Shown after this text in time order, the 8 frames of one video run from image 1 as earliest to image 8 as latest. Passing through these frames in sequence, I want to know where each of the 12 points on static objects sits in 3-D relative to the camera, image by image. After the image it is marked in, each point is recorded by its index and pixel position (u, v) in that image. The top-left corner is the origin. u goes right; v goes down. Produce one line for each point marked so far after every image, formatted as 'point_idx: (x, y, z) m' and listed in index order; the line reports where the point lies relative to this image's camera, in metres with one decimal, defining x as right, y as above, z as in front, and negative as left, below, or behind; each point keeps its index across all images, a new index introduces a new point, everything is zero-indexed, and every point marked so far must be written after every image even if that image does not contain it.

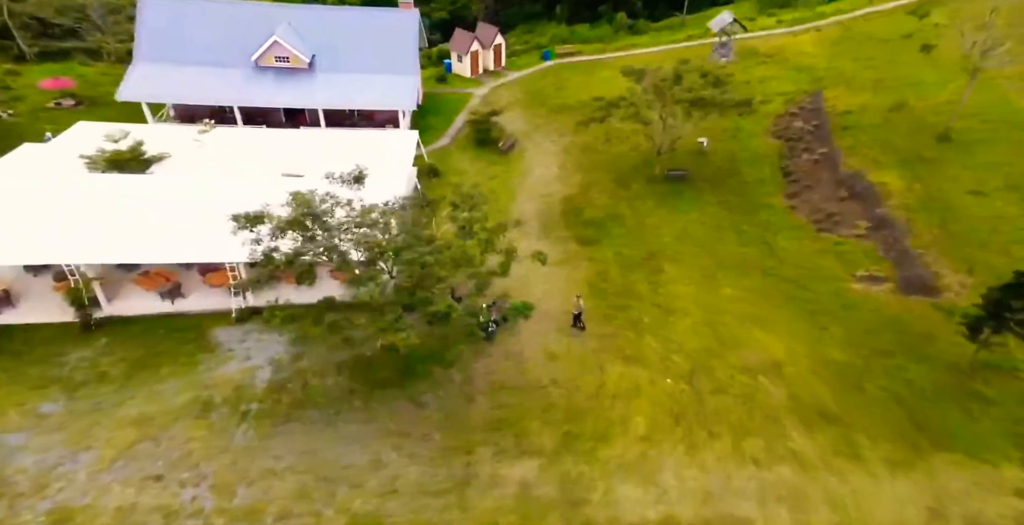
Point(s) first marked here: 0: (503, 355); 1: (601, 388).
0: (-0.4, -2.8, +20.1) m
1: (+2.9, -3.7, +19.1) m
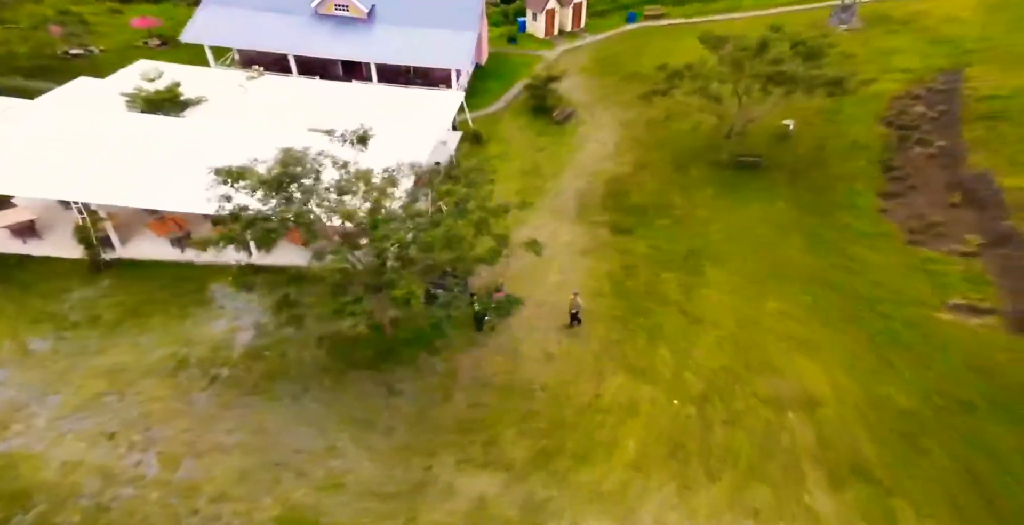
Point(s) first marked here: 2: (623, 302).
0: (-0.5, -2.3, +18.2) m
1: (+2.5, -3.6, +16.7) m
2: (+3.3, -1.3, +20.0) m
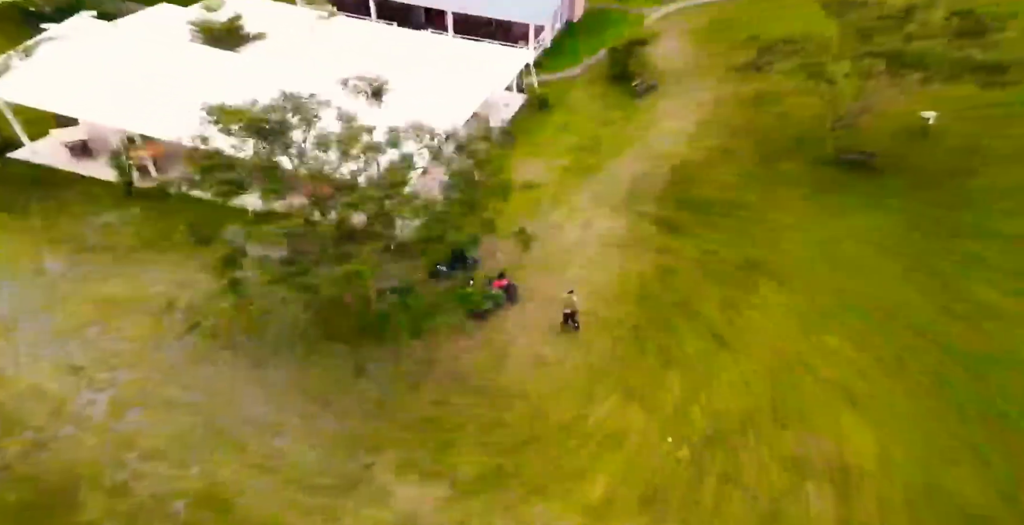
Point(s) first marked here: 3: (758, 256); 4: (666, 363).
0: (-0.7, -1.9, +16.2) m
1: (+1.7, -3.6, +14.3) m
2: (+3.4, -1.4, +17.2) m
3: (+7.0, +0.1, +18.9) m
4: (+3.7, -2.4, +15.9) m
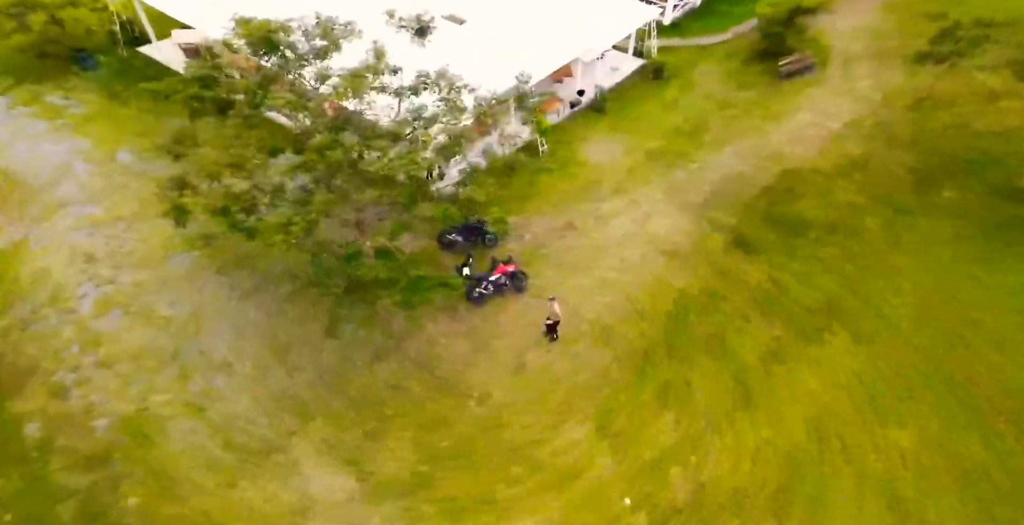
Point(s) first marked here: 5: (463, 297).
0: (-0.9, -1.4, +14.3) m
1: (+0.5, -3.6, +12.0) m
2: (+3.3, -1.7, +14.1) m
3: (+7.5, -0.9, +14.8) m
4: (+3.0, -2.8, +12.9) m
5: (-1.1, -0.8, +14.7) m
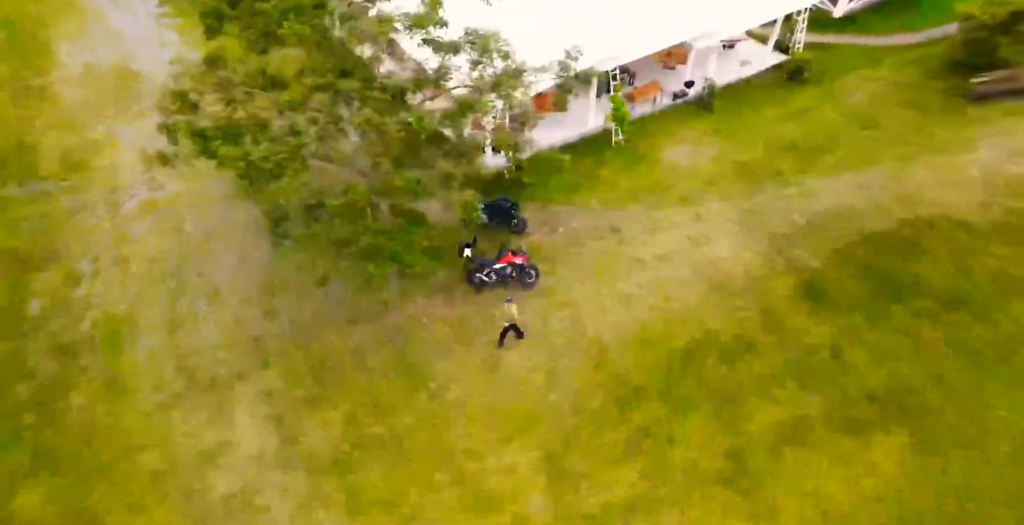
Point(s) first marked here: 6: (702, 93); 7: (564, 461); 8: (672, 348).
0: (-1.1, -0.9, +13.1) m
1: (-0.8, -3.5, +10.7) m
2: (+2.8, -2.2, +12.0) m
3: (+7.1, -2.4, +11.6) m
4: (+2.0, -3.3, +10.9) m
5: (-1.0, -0.4, +13.5) m
6: (+5.8, +5.1, +19.6) m
7: (+0.9, -3.3, +10.9) m
8: (+3.1, -1.6, +12.5) m
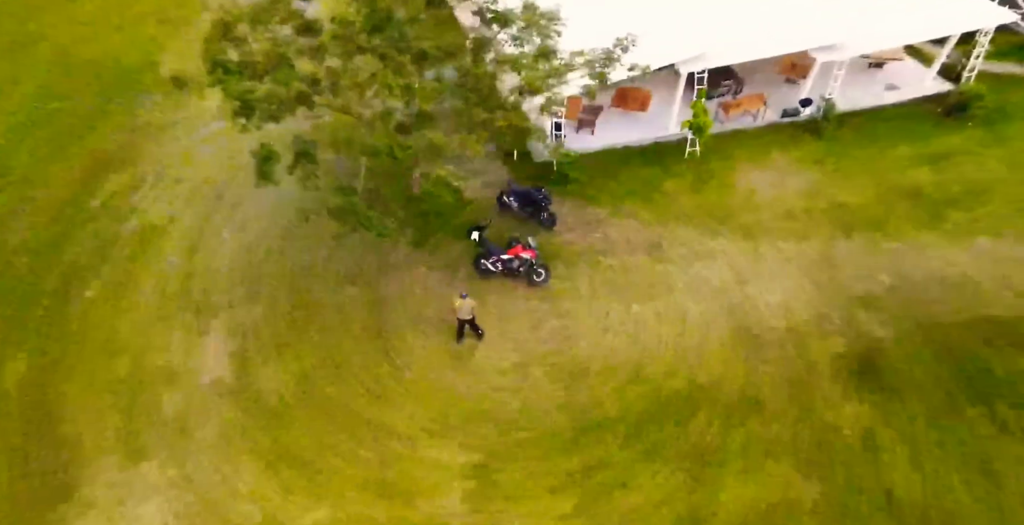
0: (-1.1, -0.6, +12.5) m
1: (-1.9, -3.1, +10.2) m
2: (+2.1, -2.6, +10.6) m
3: (+6.1, -3.7, +9.3) m
4: (+0.9, -3.5, +9.8) m
5: (-0.8, 0.0, +12.8) m
6: (+8.1, +3.9, +17.2) m
7: (-0.2, -3.2, +10.0) m
8: (+2.6, -2.1, +11.1) m
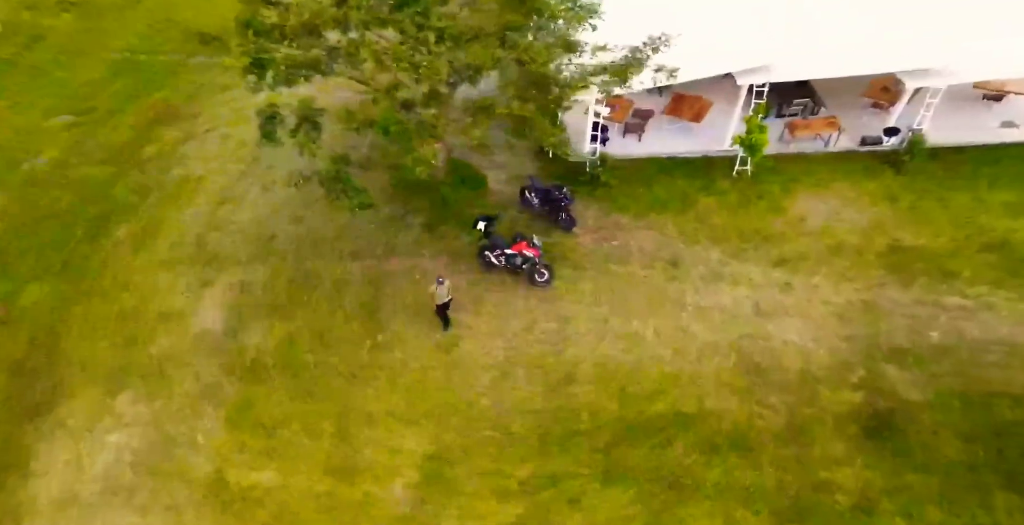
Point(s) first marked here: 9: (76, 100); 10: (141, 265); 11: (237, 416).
0: (-1.1, -0.3, +12.3) m
1: (-2.5, -2.7, +10.1) m
2: (+1.5, -2.8, +10.0) m
3: (+5.1, -4.4, +8.1) m
4: (+0.1, -3.5, +9.4) m
5: (-0.7, +0.2, +12.6) m
6: (+9.2, +2.8, +15.5) m
7: (-0.9, -3.1, +9.8) m
8: (+2.1, -2.4, +10.4) m
9: (-10.5, +3.9, +15.7) m
10: (-6.8, -0.2, +12.4) m
11: (-4.3, -2.4, +10.3) m
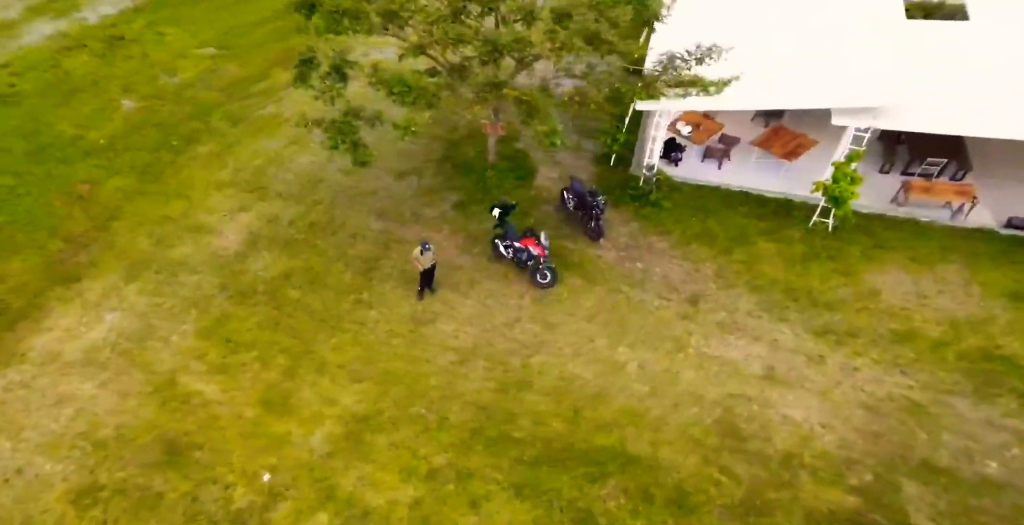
0: (-0.9, 0.0, +12.2) m
1: (-3.4, -1.9, +10.5) m
2: (+0.4, -2.9, +9.3) m
3: (+2.8, -5.1, +6.6) m
4: (-1.3, -3.2, +9.1) m
5: (-0.3, +0.4, +12.3) m
6: (+10.3, +0.5, +12.6) m
7: (-2.1, -2.6, +9.7) m
8: (+1.1, -2.6, +9.5) m
9: (-7.9, +6.2, +17.8) m
10: (-6.3, +1.5, +13.7) m
11: (-4.9, -1.2, +11.1) m
